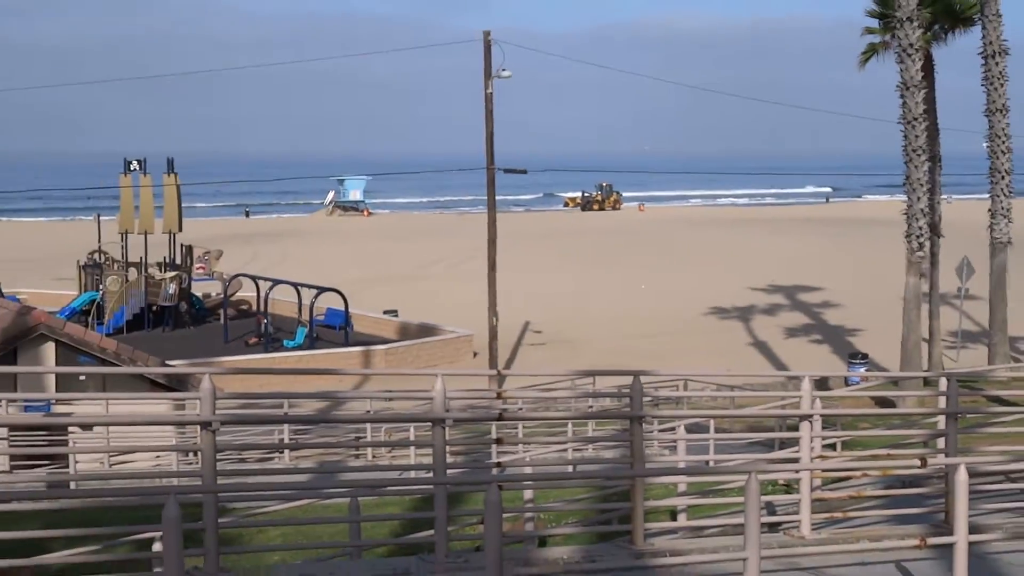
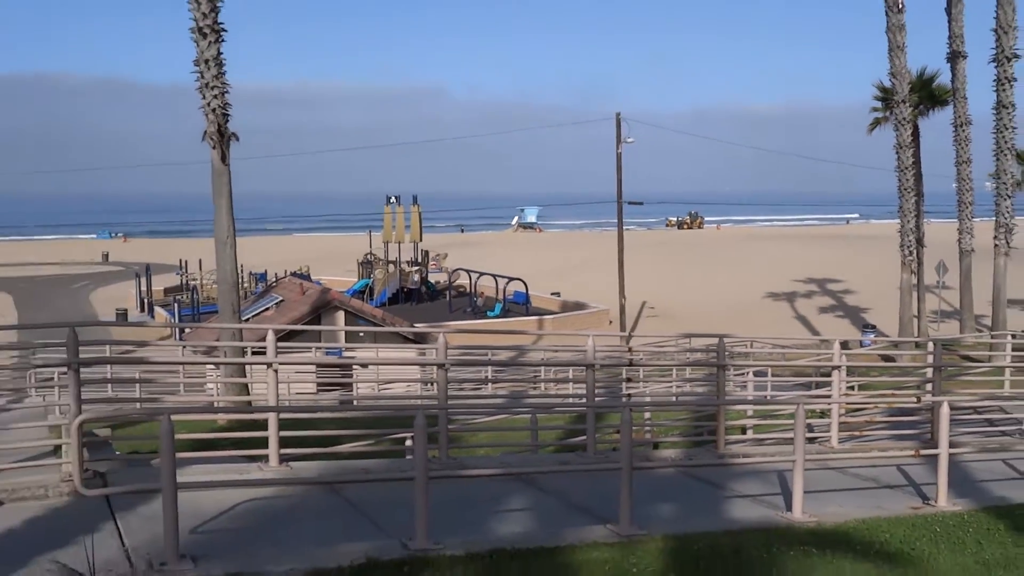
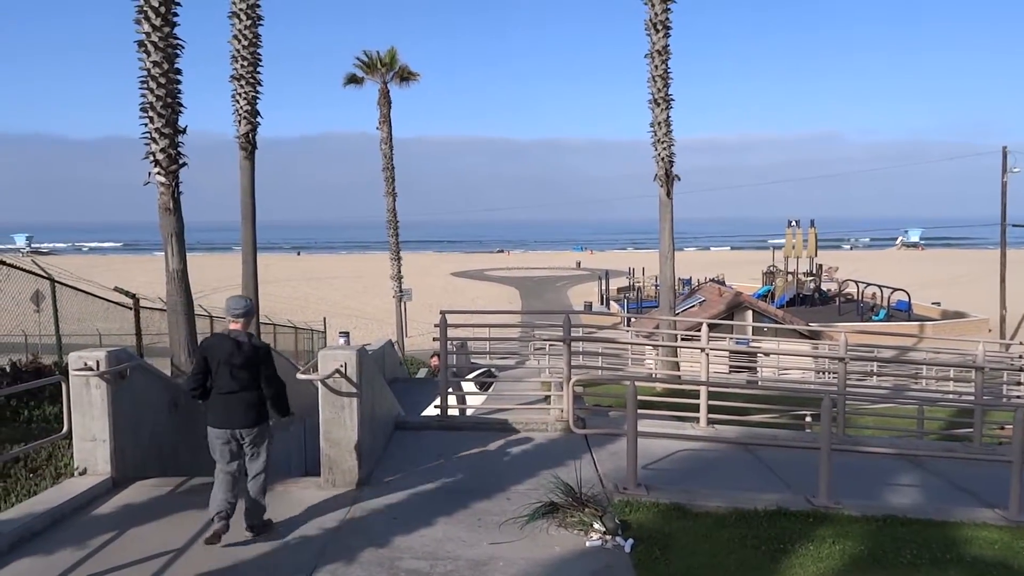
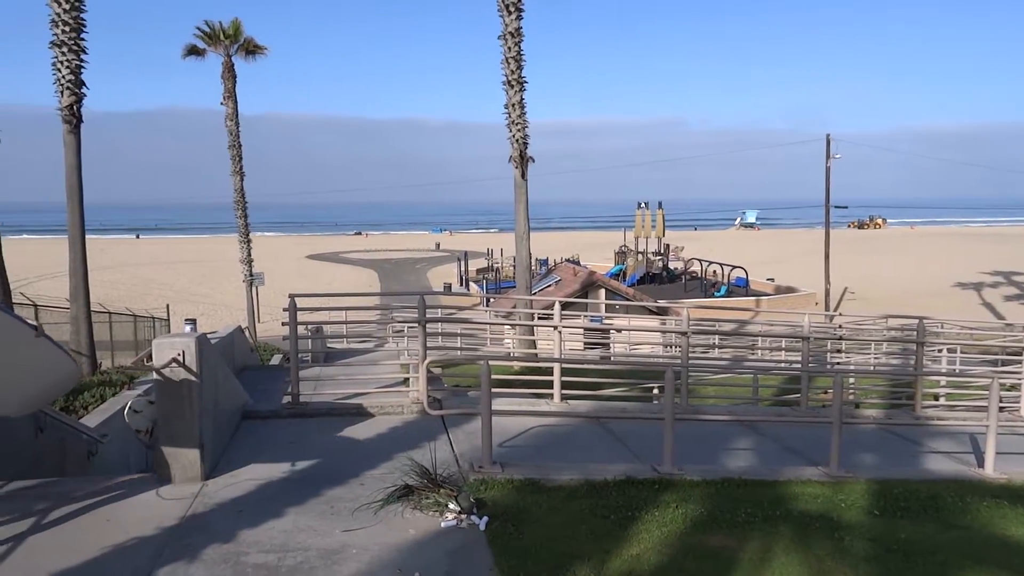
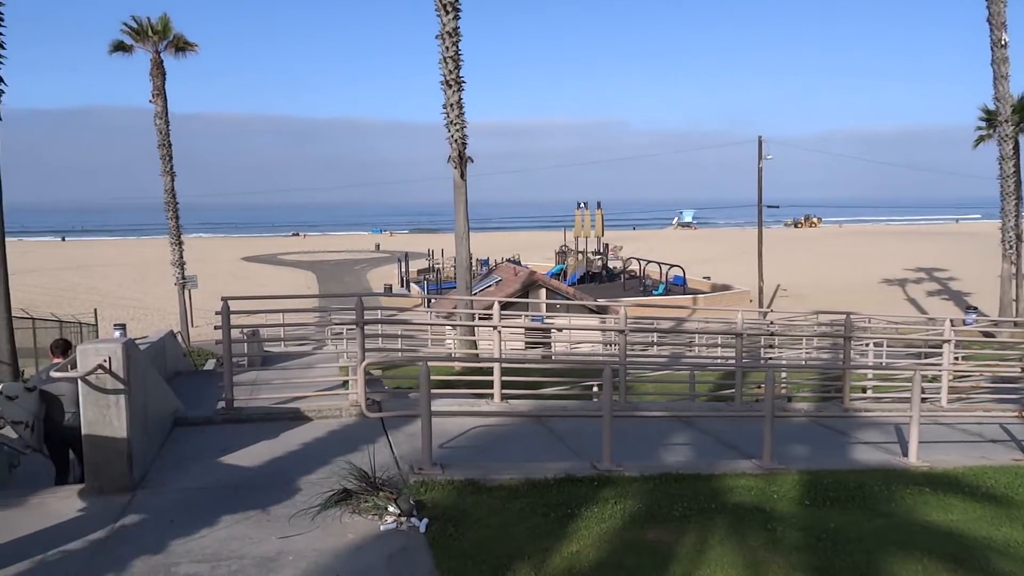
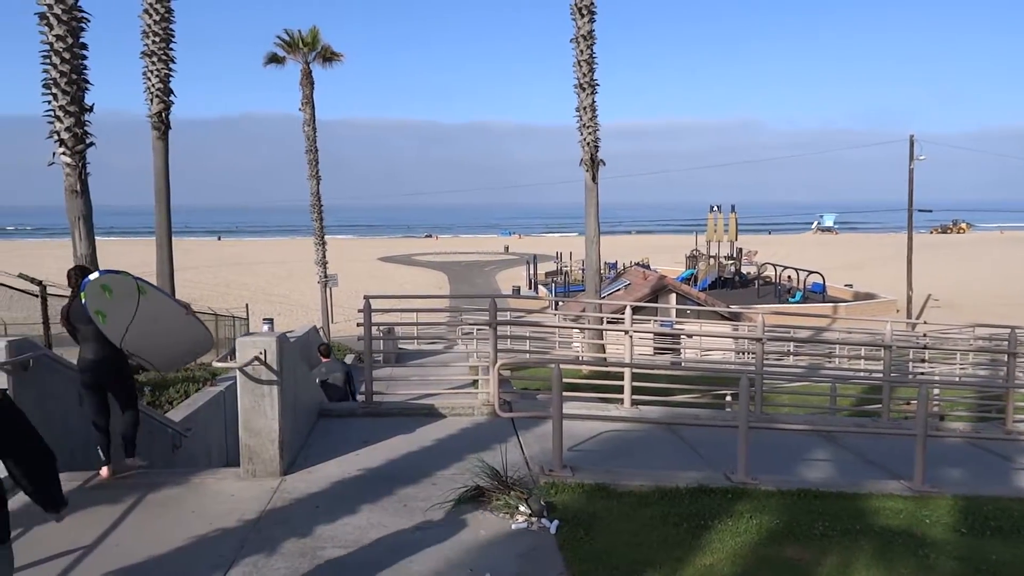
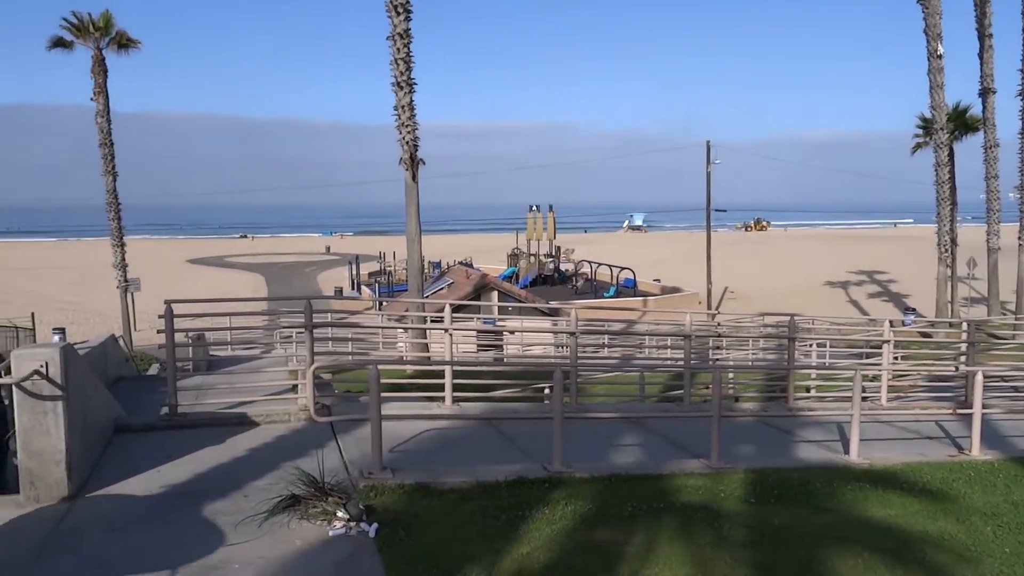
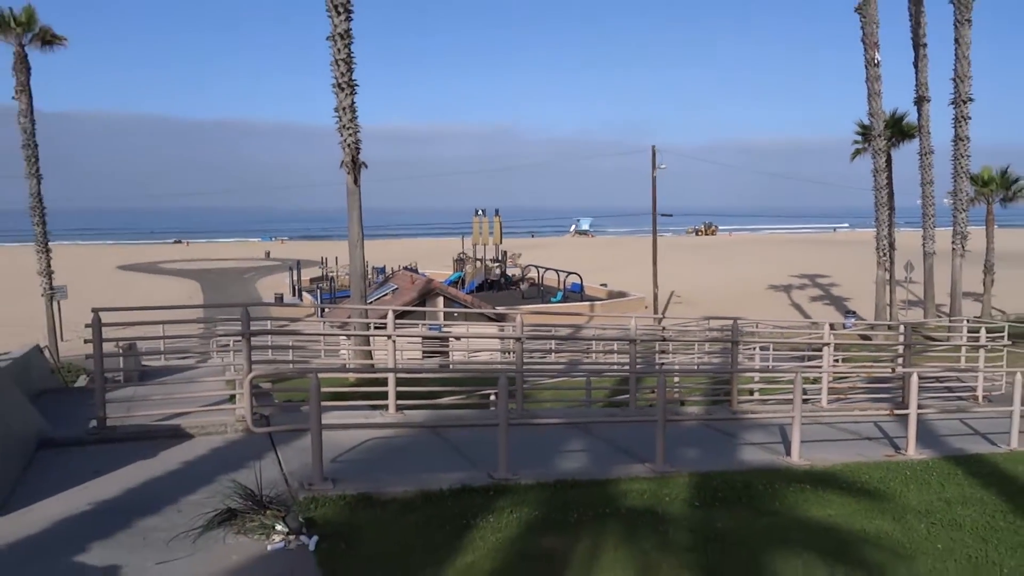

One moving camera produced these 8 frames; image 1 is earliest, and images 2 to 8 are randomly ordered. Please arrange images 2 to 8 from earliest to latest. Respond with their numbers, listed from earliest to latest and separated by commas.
2, 8, 7, 5, 4, 6, 3
